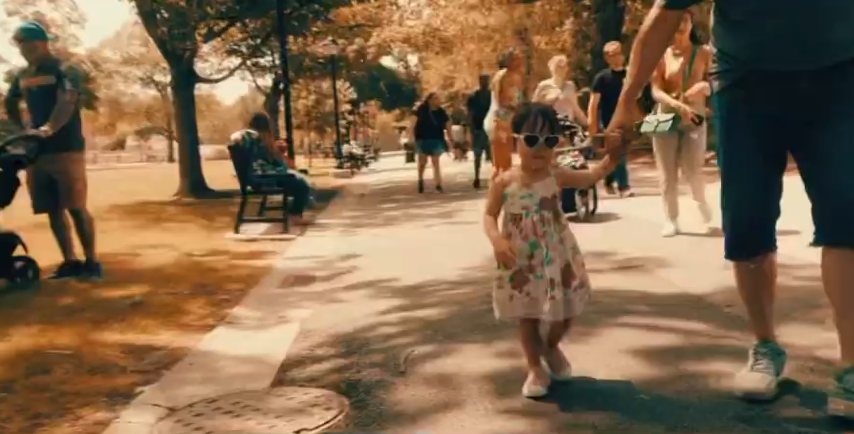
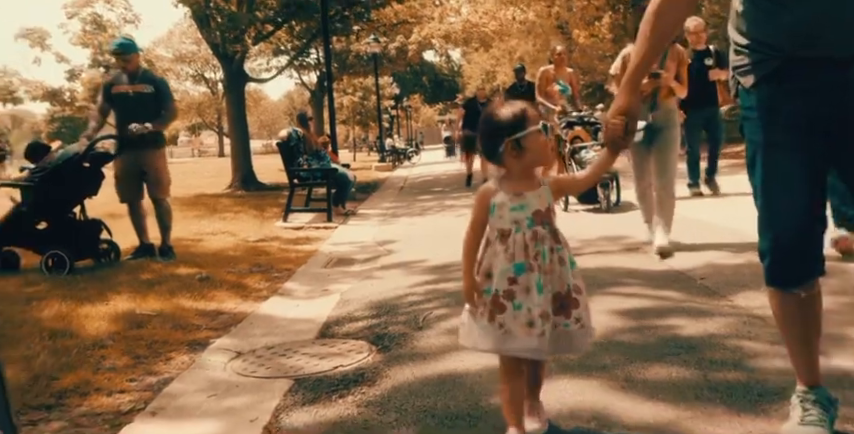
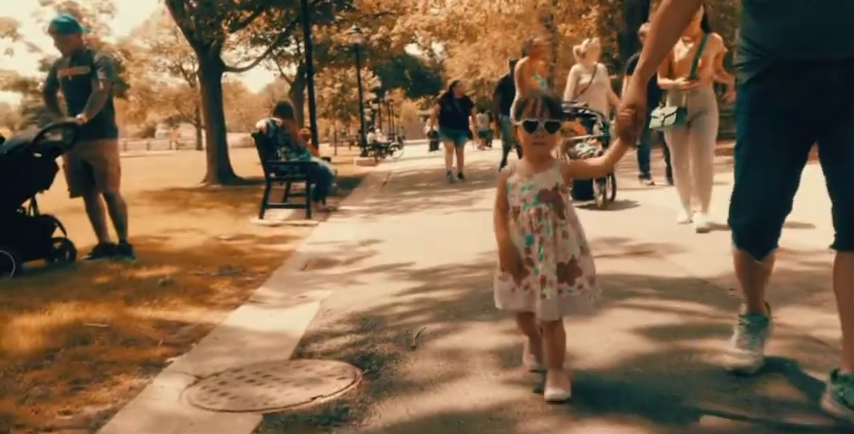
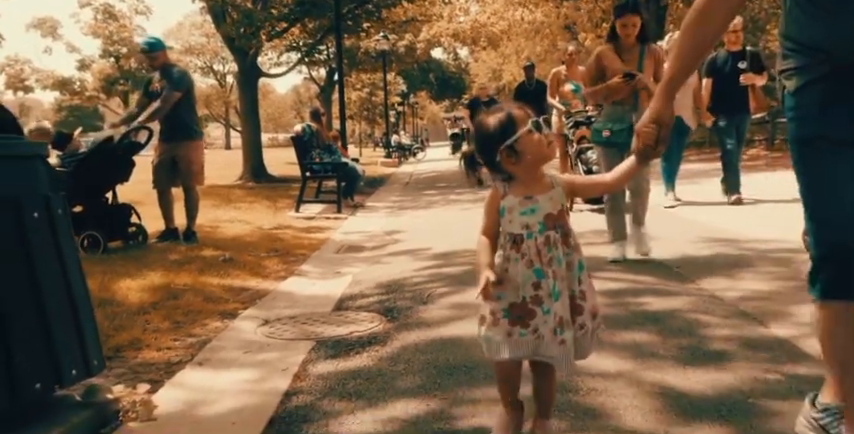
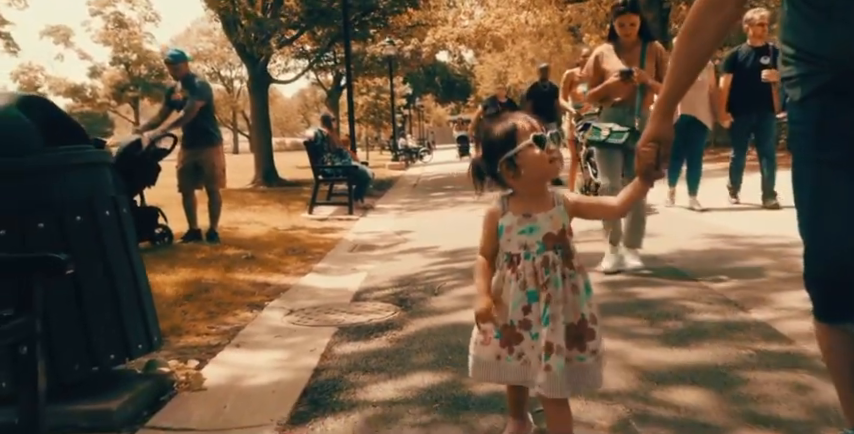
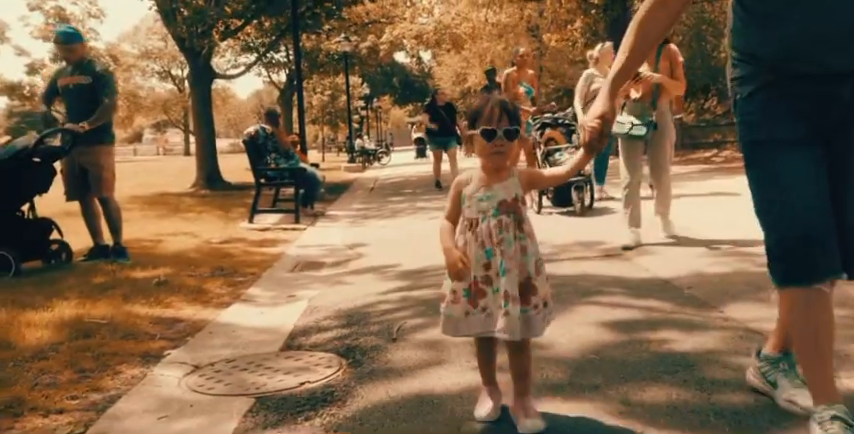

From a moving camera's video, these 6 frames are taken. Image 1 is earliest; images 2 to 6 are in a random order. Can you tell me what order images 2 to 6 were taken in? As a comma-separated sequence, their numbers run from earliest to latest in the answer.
3, 6, 2, 4, 5
